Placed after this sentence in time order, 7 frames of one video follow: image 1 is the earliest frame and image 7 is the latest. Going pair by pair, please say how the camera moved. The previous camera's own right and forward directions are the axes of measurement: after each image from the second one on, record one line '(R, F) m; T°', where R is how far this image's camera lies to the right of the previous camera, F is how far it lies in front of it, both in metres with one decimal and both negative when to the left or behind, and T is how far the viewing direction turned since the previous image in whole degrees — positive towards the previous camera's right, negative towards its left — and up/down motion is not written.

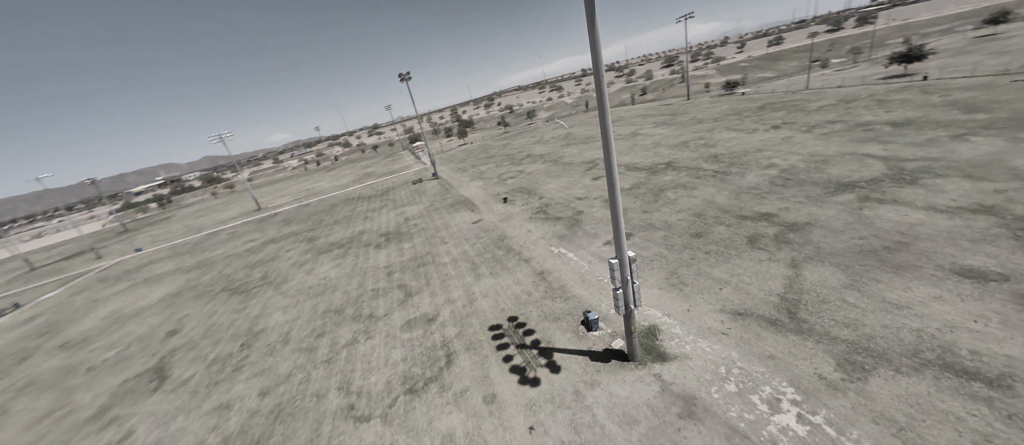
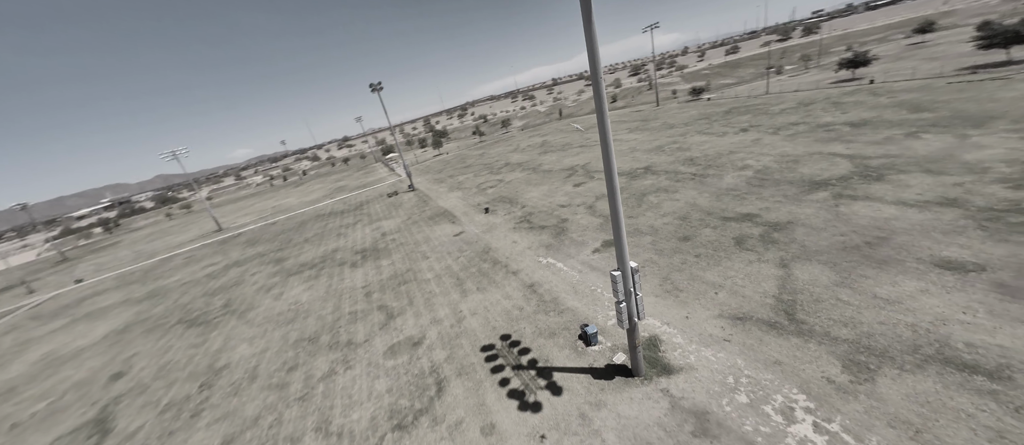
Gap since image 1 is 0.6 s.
(-0.4, +0.7) m; +4°
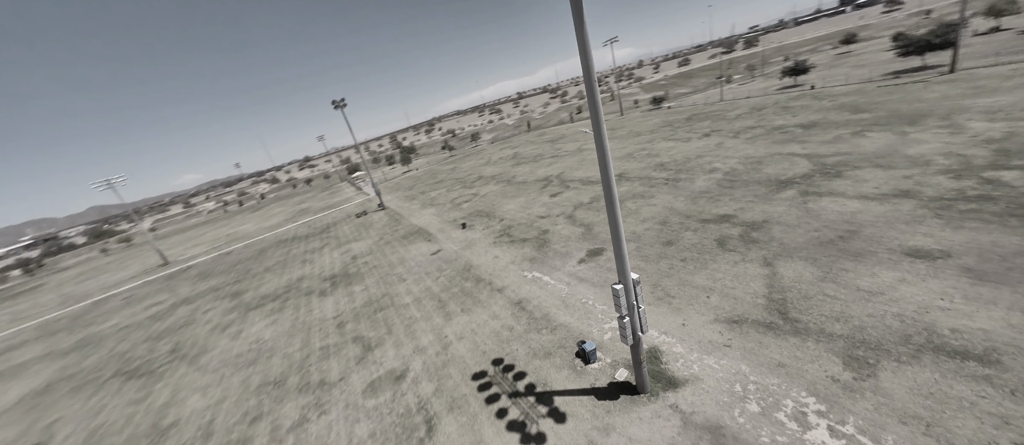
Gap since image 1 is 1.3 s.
(-0.4, +0.6) m; +5°
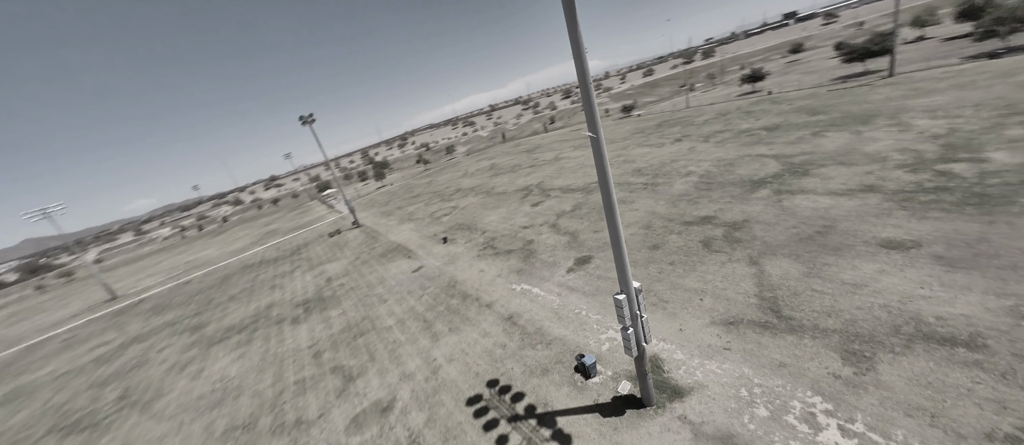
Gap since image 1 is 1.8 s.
(-0.4, +0.5) m; +4°
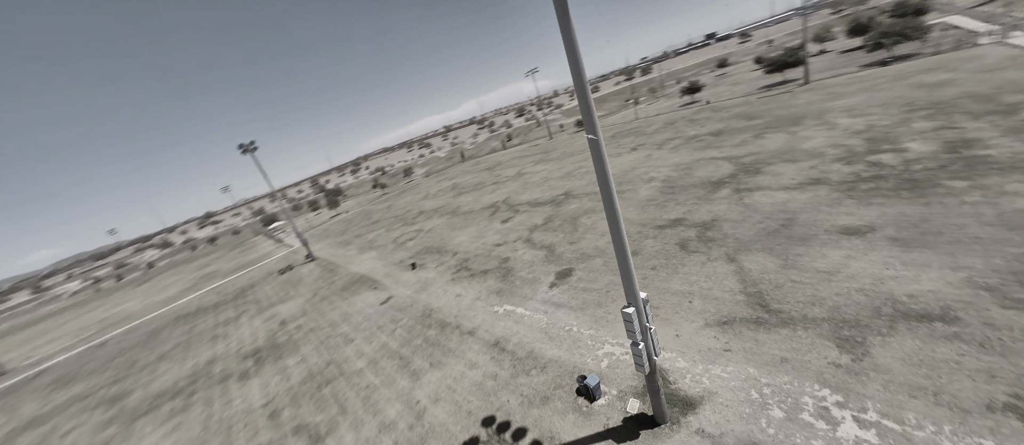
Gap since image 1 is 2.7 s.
(-0.6, +0.8) m; +7°
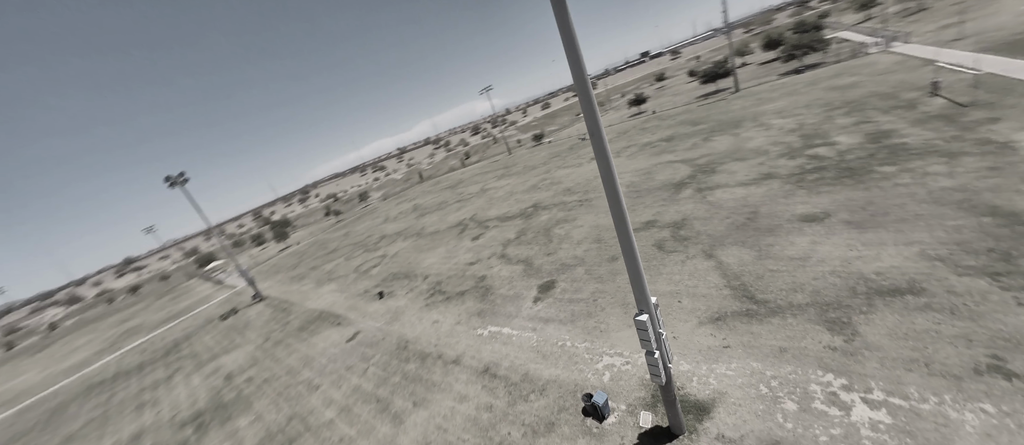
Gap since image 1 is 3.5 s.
(-0.6, +0.7) m; +7°
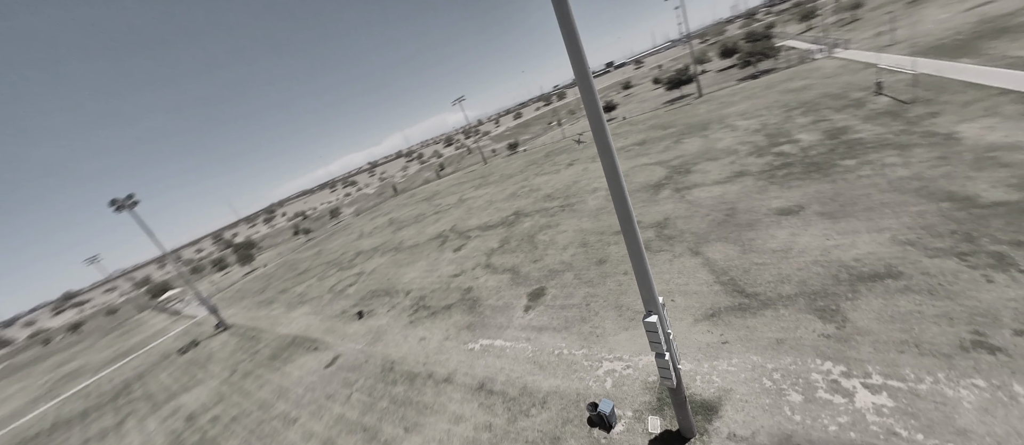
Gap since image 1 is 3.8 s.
(-0.4, +0.4) m; +4°
